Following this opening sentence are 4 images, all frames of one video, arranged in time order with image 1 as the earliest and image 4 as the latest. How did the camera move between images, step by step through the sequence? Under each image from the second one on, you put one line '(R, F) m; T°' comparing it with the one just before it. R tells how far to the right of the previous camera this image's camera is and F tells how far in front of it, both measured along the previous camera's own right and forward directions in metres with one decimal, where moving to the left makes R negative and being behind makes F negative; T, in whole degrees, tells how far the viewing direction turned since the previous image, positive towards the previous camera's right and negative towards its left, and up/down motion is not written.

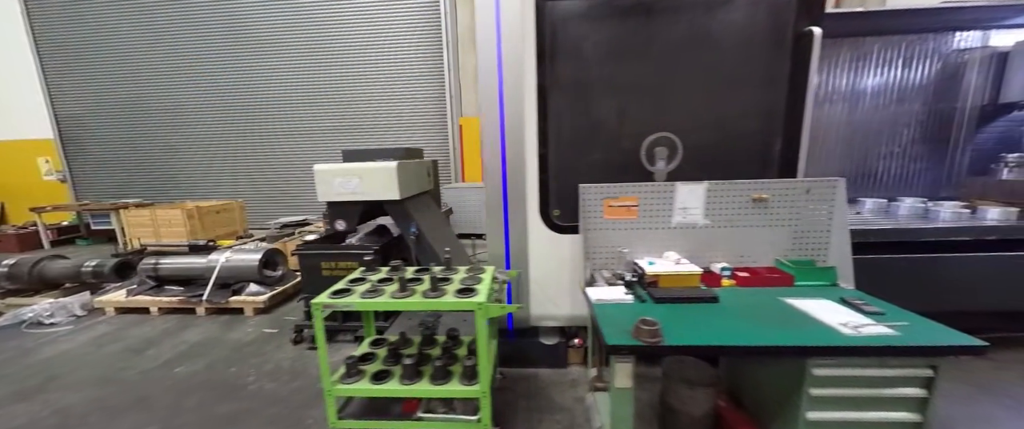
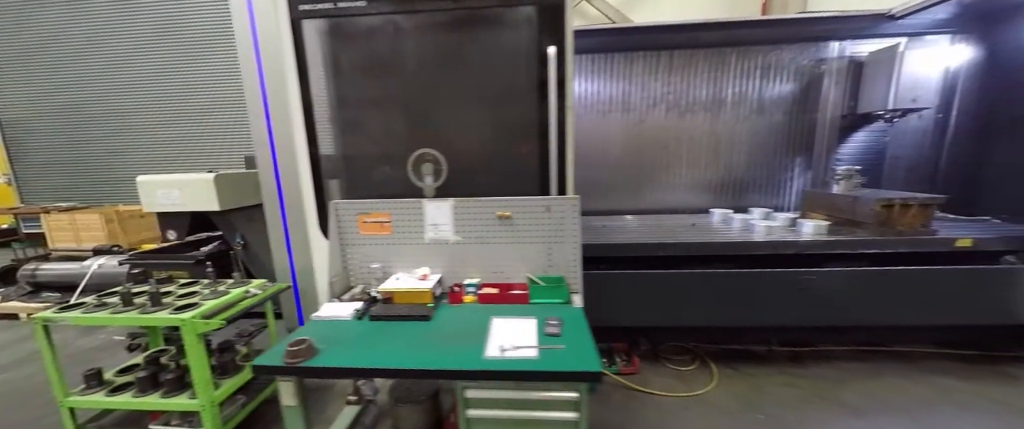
(+1.0, 0.0) m; -1°
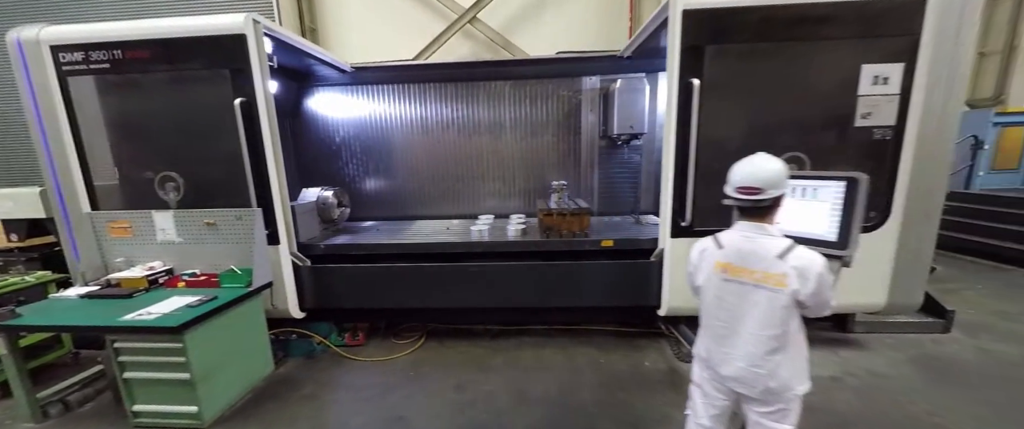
(+1.6, -0.5) m; 0°
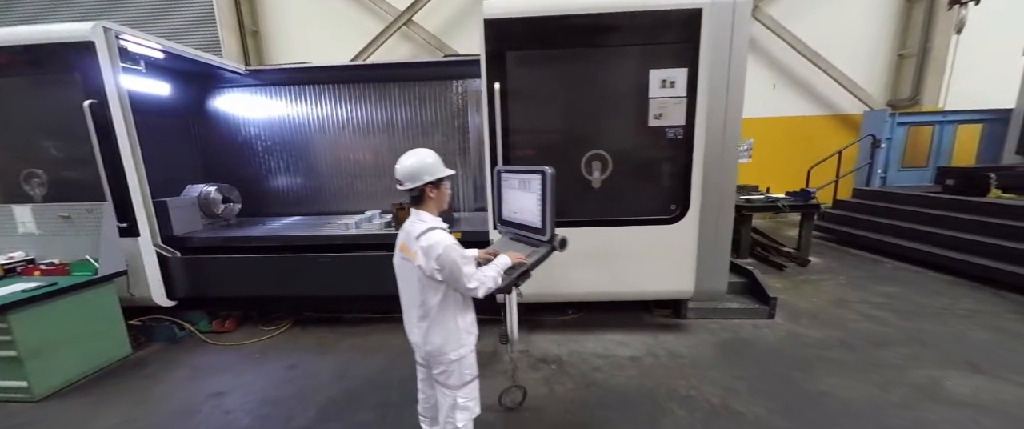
(+1.0, -0.2) m; 0°
